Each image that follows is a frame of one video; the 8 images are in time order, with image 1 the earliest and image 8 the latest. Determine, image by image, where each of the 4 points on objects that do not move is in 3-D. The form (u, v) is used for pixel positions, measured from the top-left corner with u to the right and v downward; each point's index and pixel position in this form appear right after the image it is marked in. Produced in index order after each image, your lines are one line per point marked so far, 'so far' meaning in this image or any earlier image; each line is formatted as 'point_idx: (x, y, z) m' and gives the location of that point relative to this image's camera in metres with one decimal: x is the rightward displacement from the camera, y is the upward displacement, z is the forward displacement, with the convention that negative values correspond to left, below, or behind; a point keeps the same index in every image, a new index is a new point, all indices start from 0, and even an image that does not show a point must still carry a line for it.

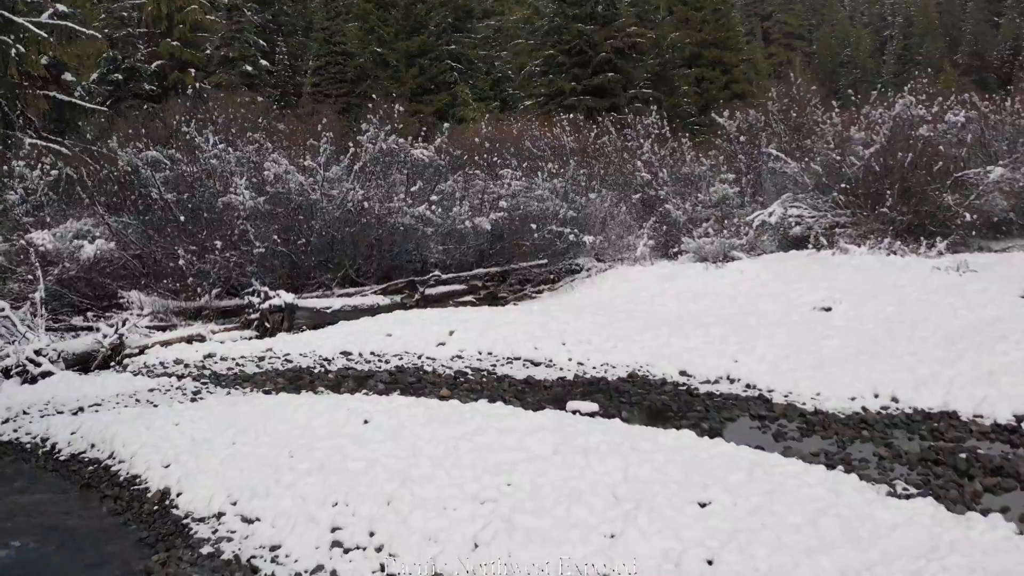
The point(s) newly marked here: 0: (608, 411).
0: (+0.5, -0.7, +7.3) m
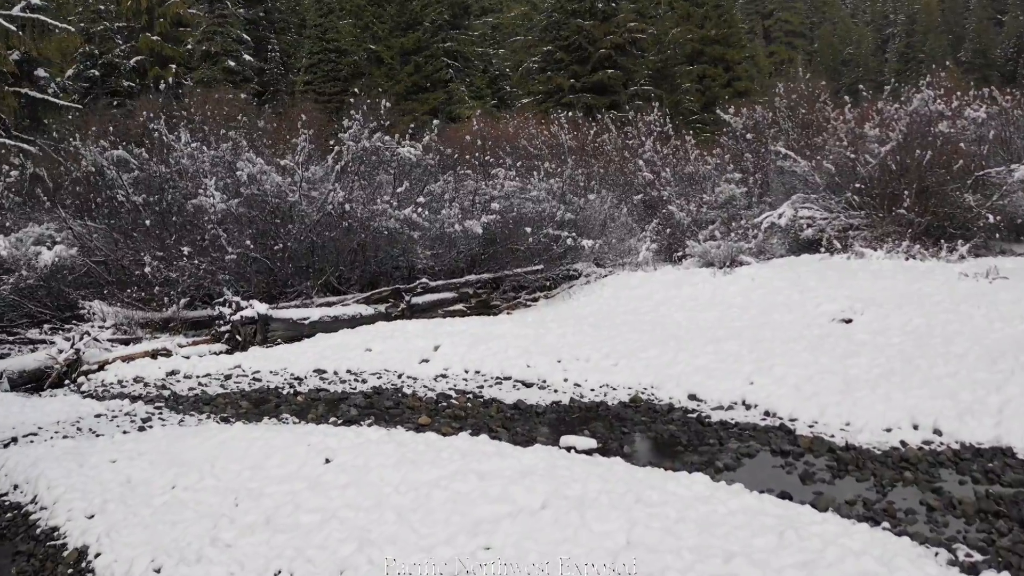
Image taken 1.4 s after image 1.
0: (+0.5, -0.8, +6.4) m
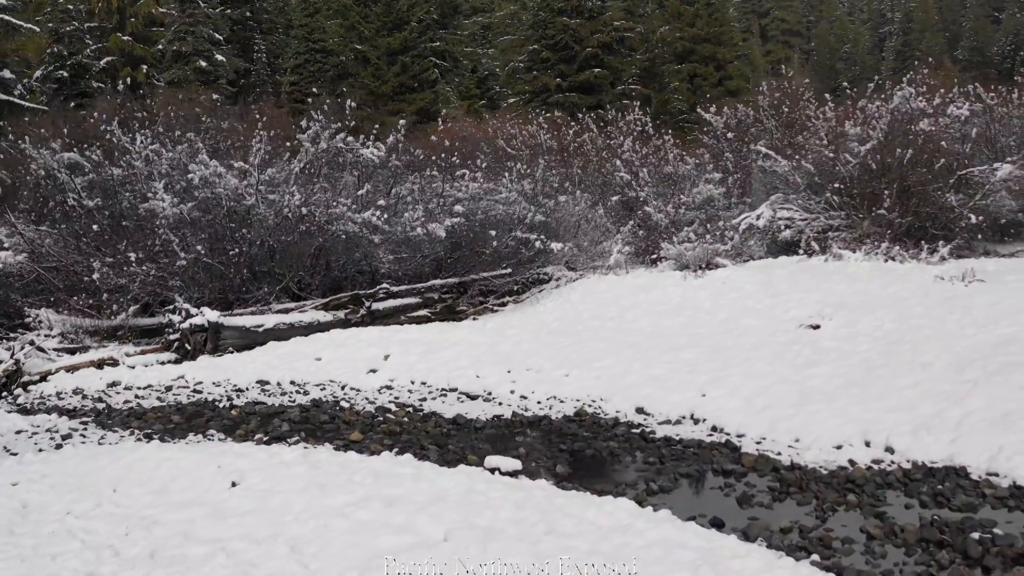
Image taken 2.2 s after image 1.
0: (+0.1, -0.8, +6.0) m
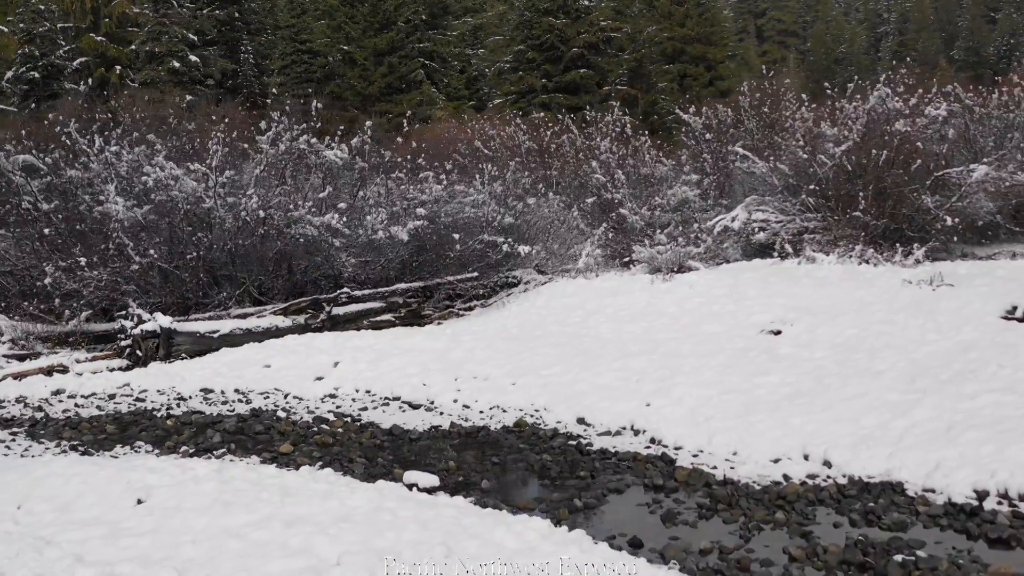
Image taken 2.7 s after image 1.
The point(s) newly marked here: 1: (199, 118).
0: (-0.2, -0.8, +5.8) m
1: (-3.6, +2.0, +15.4) m
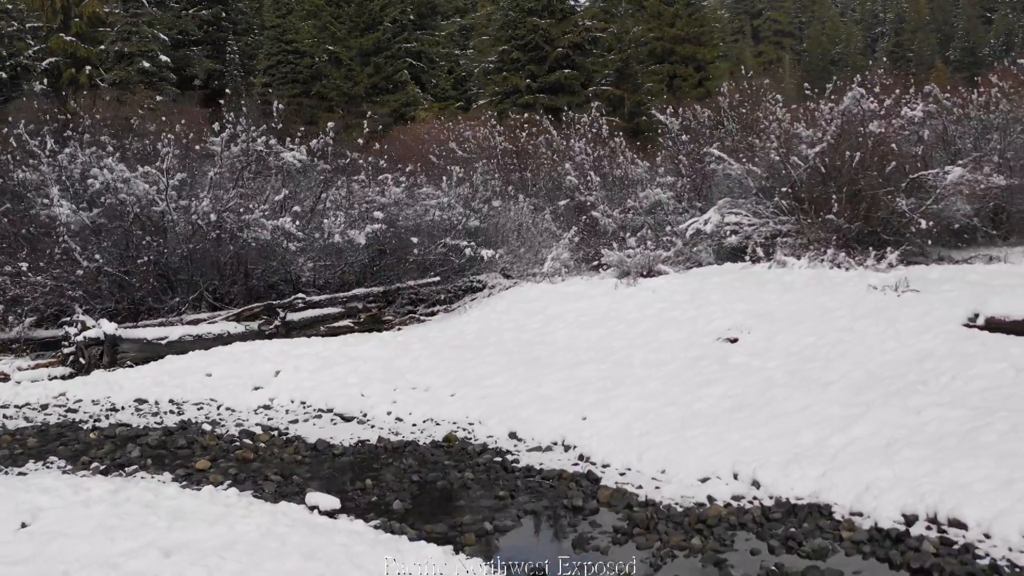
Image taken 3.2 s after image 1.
0: (-0.5, -0.9, +5.5) m
1: (-4.0, +1.9, +15.1) m
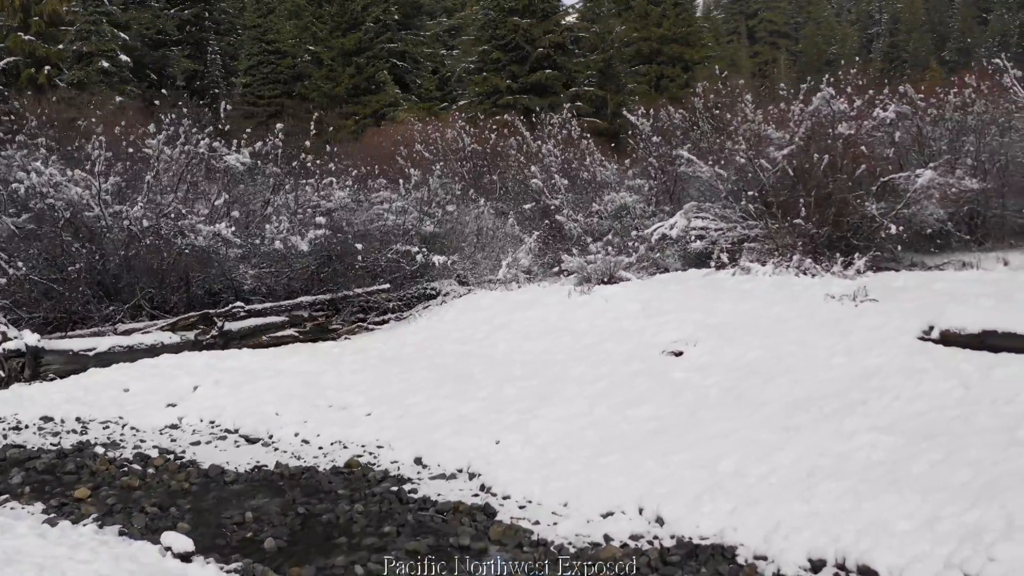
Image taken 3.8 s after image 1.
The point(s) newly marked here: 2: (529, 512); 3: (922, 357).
0: (-1.0, -0.9, +5.1) m
1: (-4.4, +1.9, +14.7) m
2: (+0.1, -0.9, +5.1) m
3: (+2.3, -0.4, +7.3) m
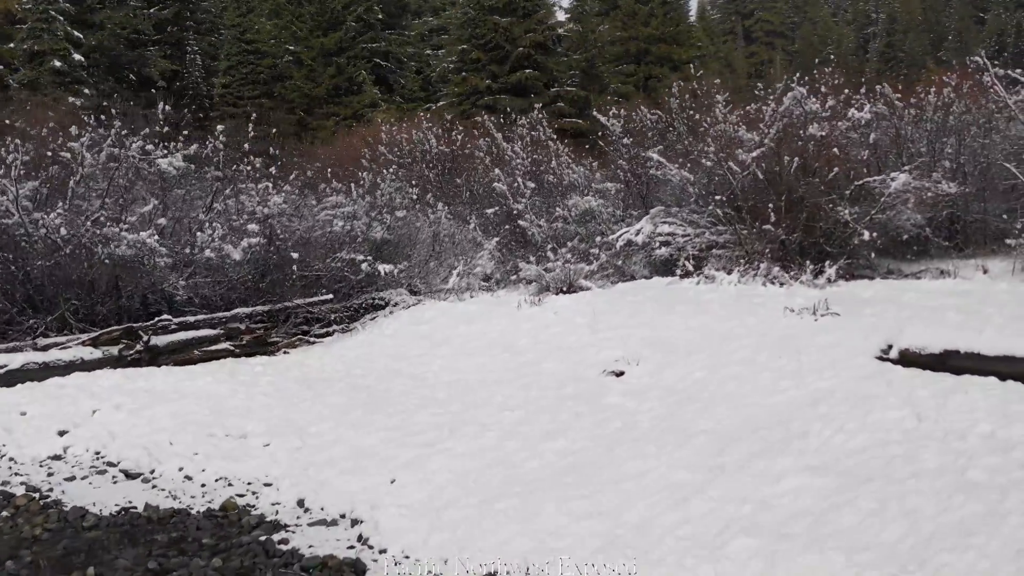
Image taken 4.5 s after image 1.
0: (-1.4, -1.0, +4.4) m
1: (-4.9, +1.8, +14.0) m
2: (-0.4, -0.9, +4.4) m
3: (+1.8, -0.5, +6.6) m
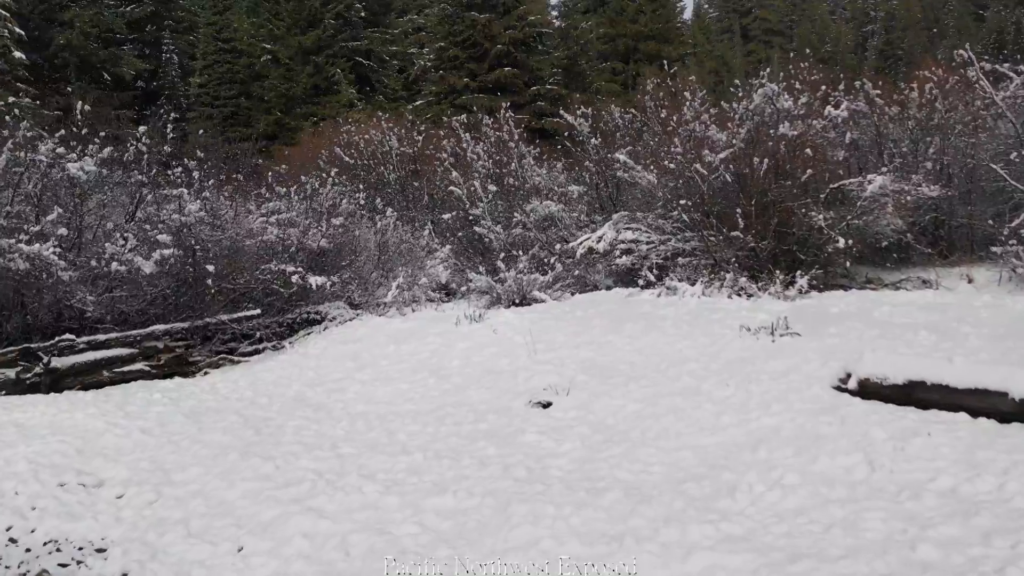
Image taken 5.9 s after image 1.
0: (-1.8, -1.1, +3.6) m
1: (-5.3, +1.6, +13.2) m
2: (-0.8, -1.1, +3.6) m
3: (+1.4, -0.6, +5.8) m
